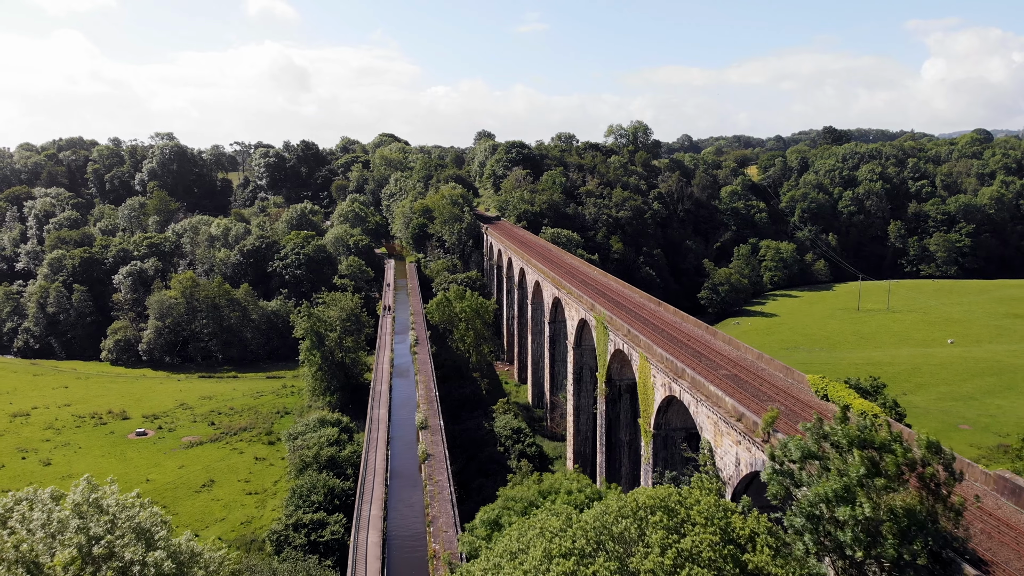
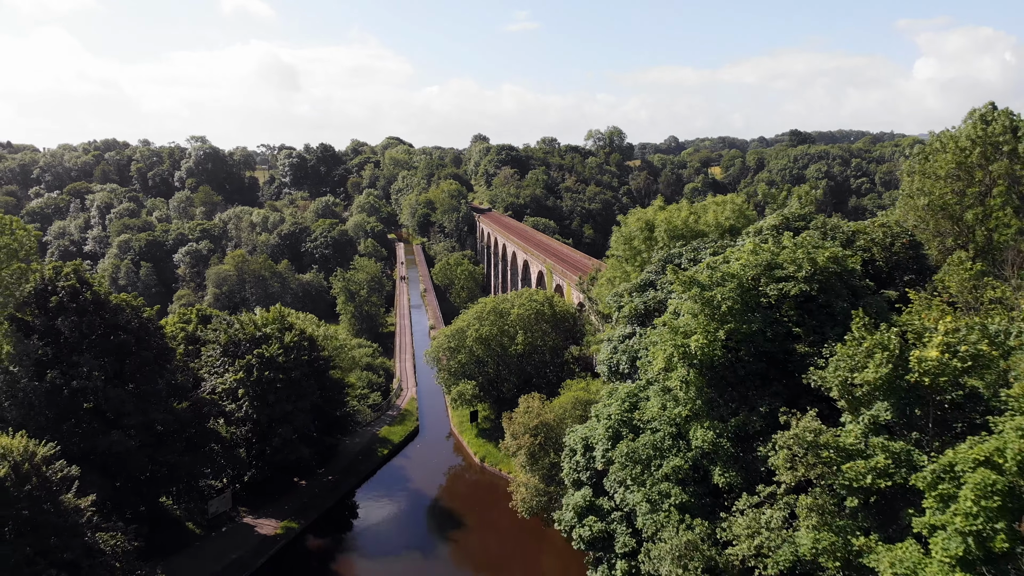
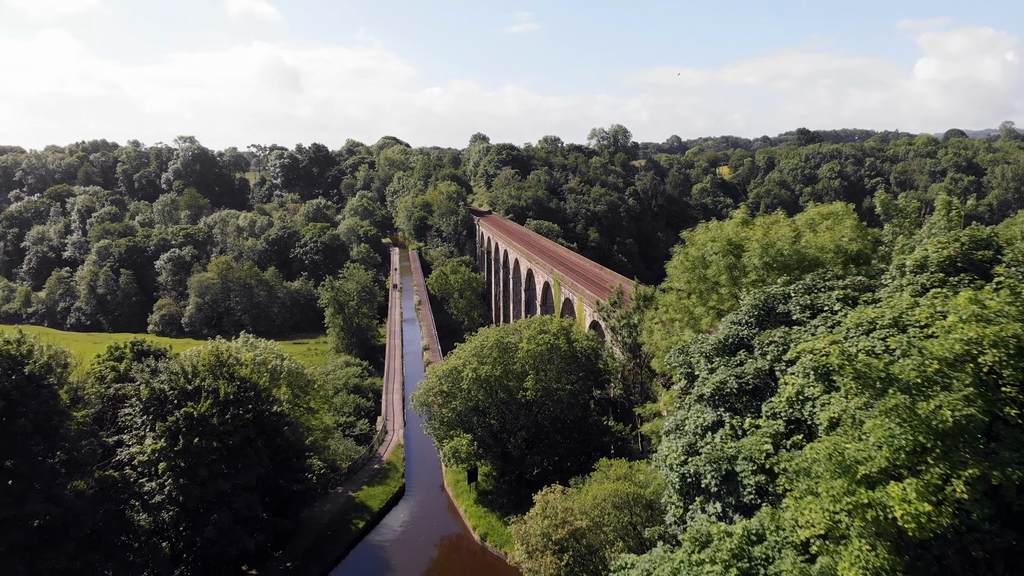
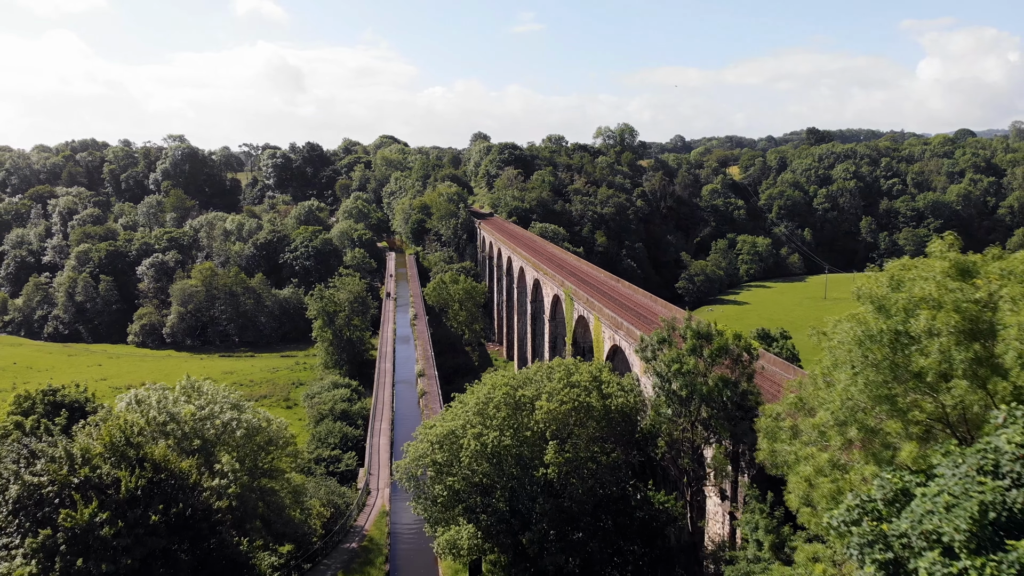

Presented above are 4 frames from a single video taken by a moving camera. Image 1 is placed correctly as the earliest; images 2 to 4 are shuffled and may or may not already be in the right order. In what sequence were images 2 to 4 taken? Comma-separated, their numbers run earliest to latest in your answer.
4, 3, 2
